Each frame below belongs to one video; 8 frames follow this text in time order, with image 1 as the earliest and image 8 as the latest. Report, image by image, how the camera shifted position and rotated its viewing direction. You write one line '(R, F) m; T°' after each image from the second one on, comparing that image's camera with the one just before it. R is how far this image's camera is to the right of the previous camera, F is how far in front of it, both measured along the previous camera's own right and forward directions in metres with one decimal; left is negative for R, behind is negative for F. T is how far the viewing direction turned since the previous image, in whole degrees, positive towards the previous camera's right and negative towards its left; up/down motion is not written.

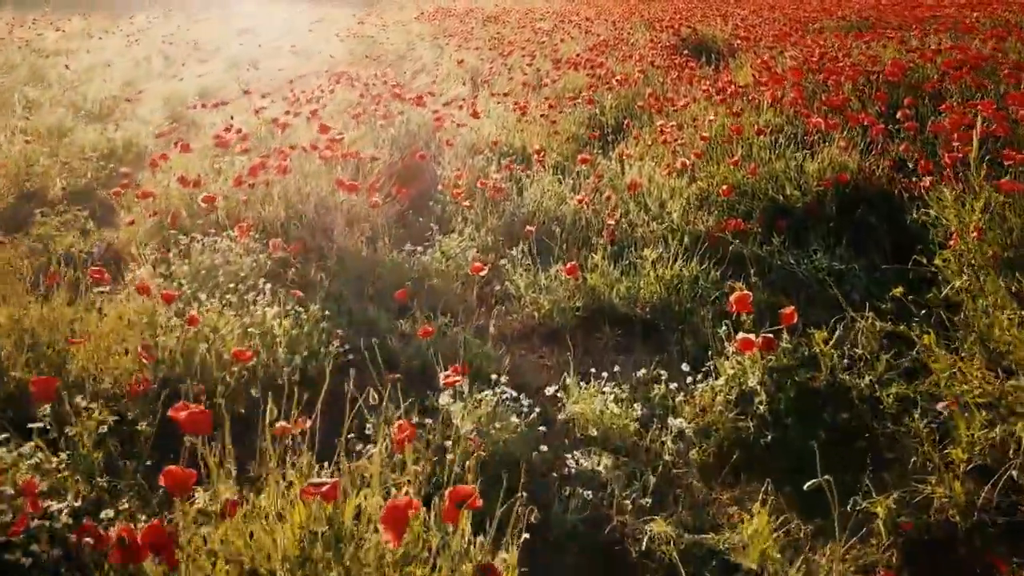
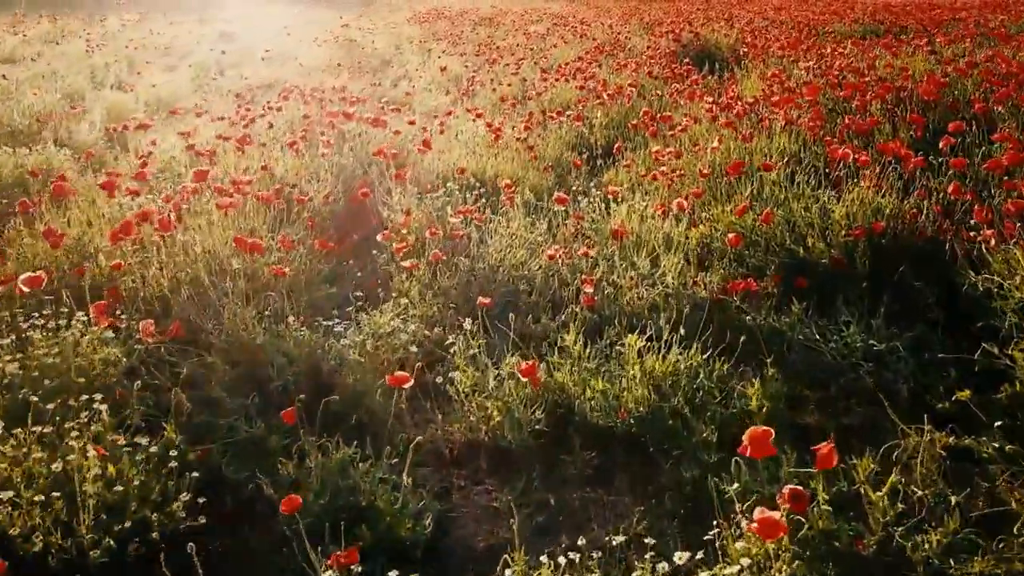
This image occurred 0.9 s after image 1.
(+0.2, +0.8) m; 0°
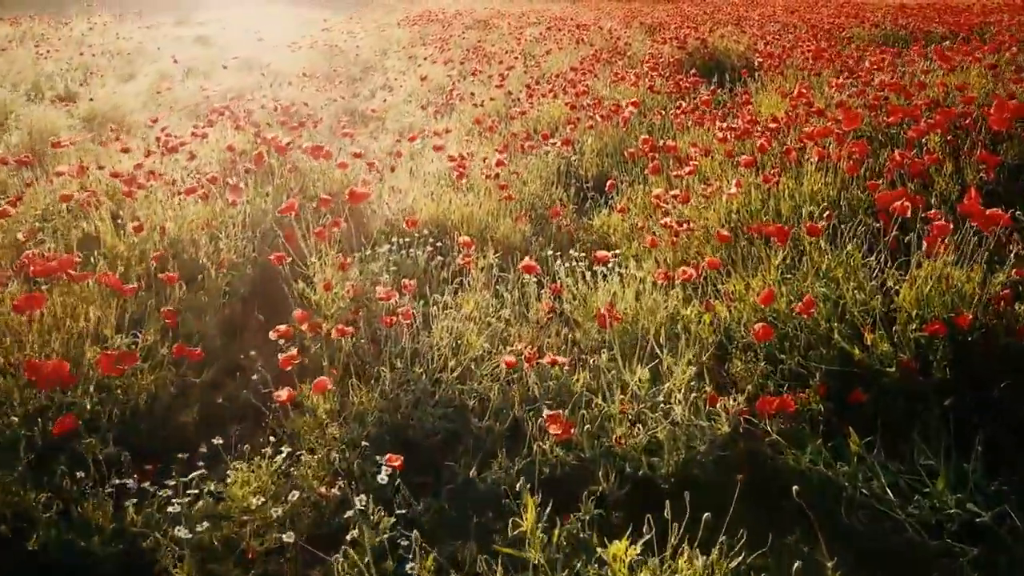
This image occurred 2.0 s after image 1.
(+0.2, +0.9) m; 0°
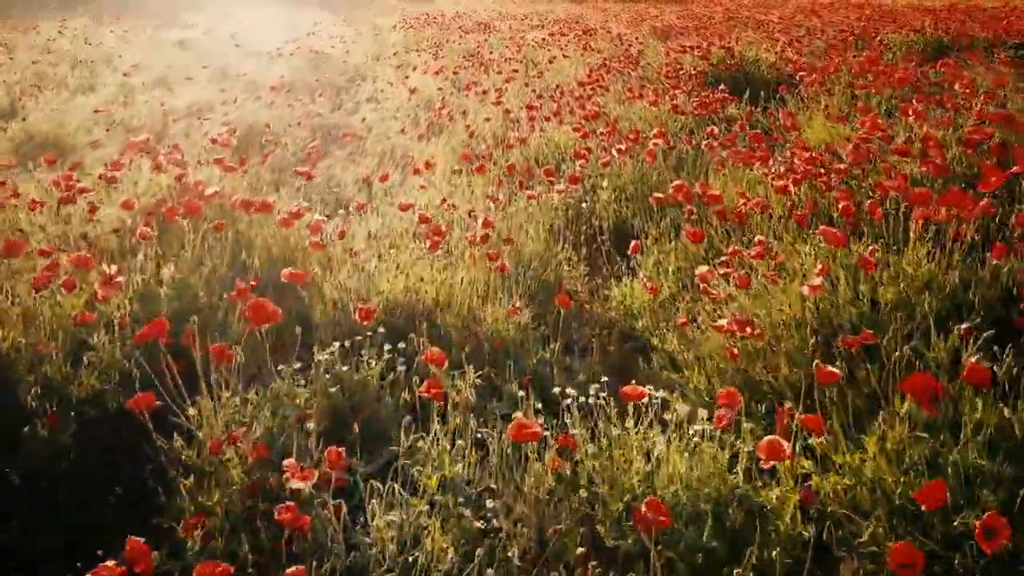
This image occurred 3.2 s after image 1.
(0.0, +1.0) m; 0°
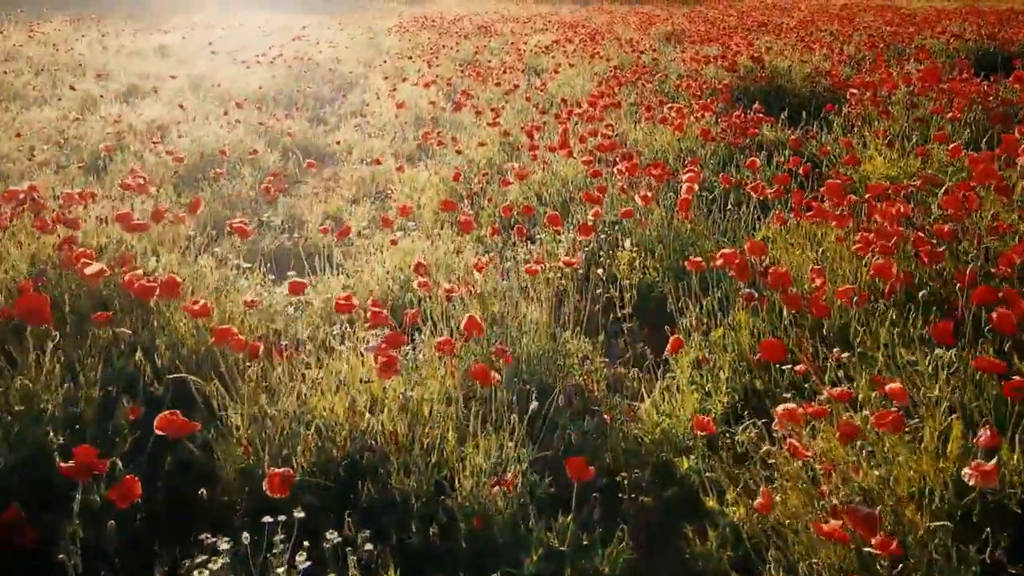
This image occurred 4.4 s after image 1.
(0.0, +0.9) m; 0°
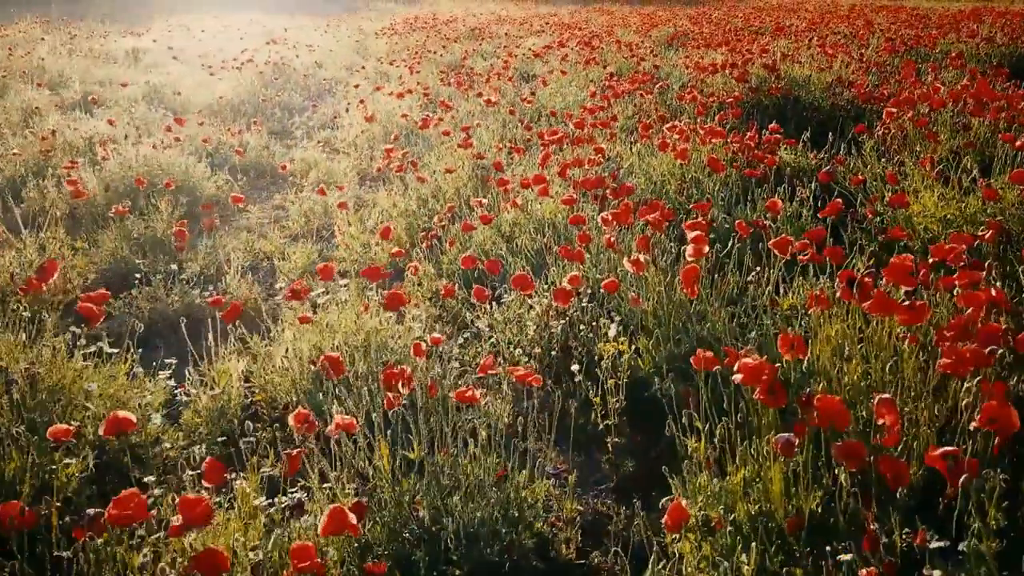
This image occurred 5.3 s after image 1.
(+0.2, +0.8) m; 0°
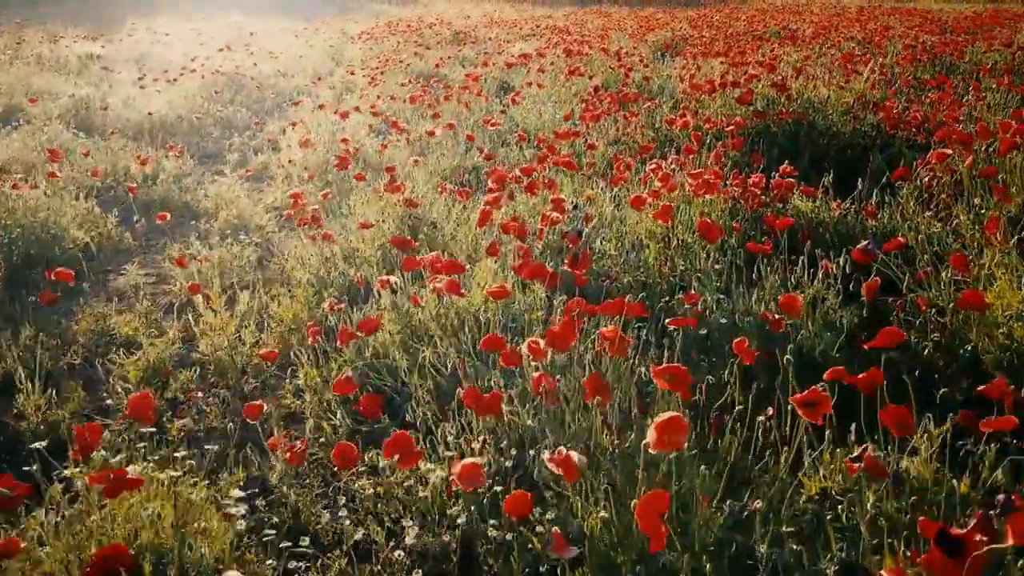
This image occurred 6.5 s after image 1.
(+0.3, +1.0) m; 0°
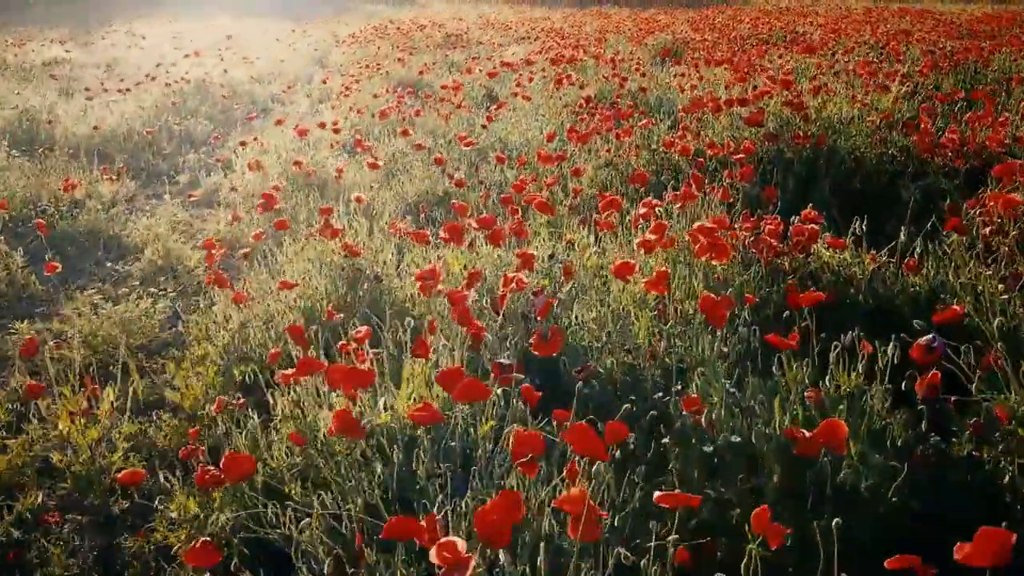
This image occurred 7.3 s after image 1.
(+0.2, +0.7) m; 0°
